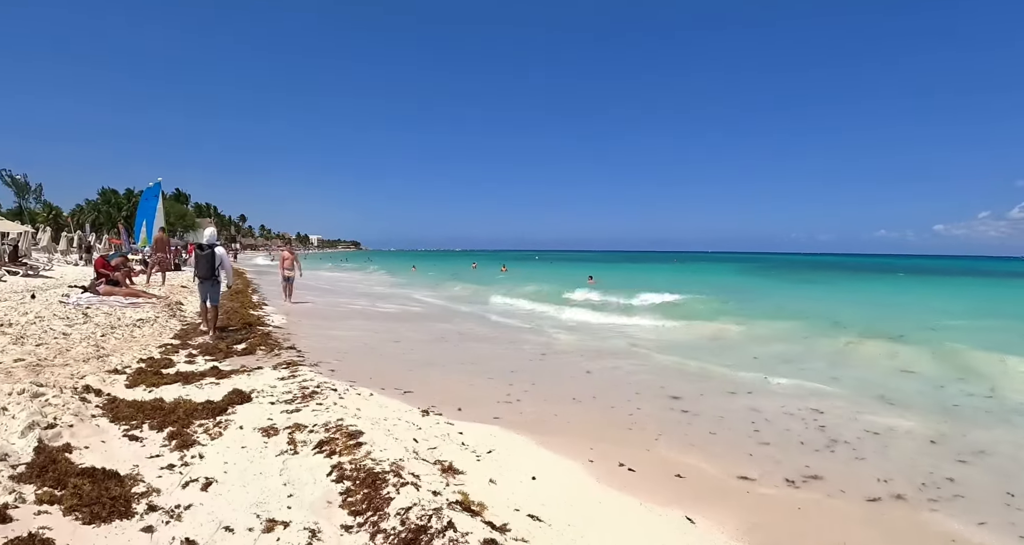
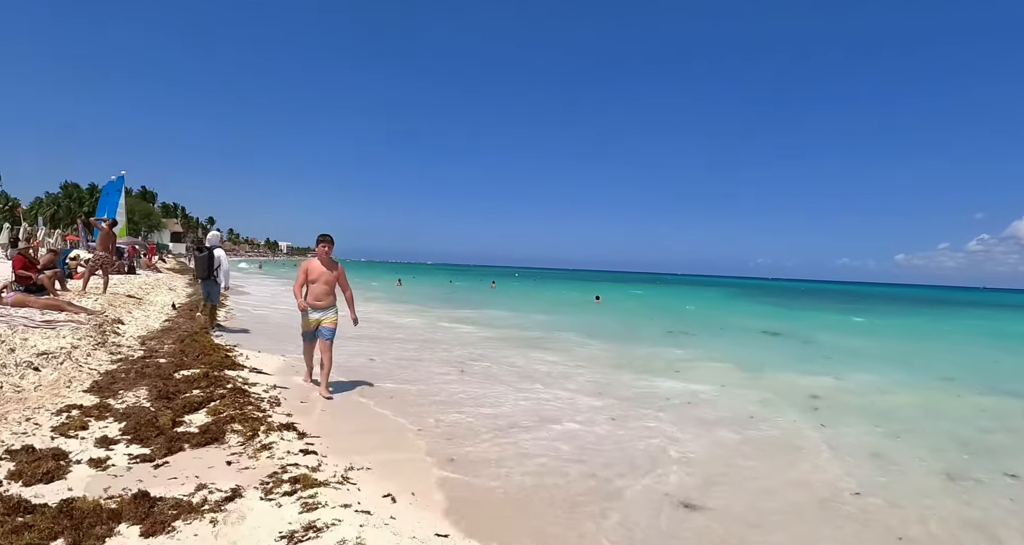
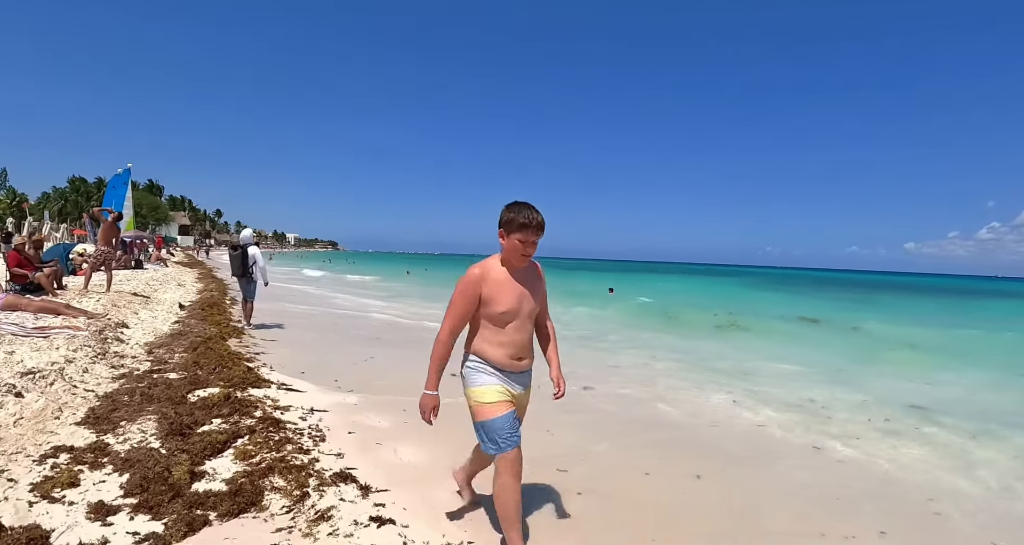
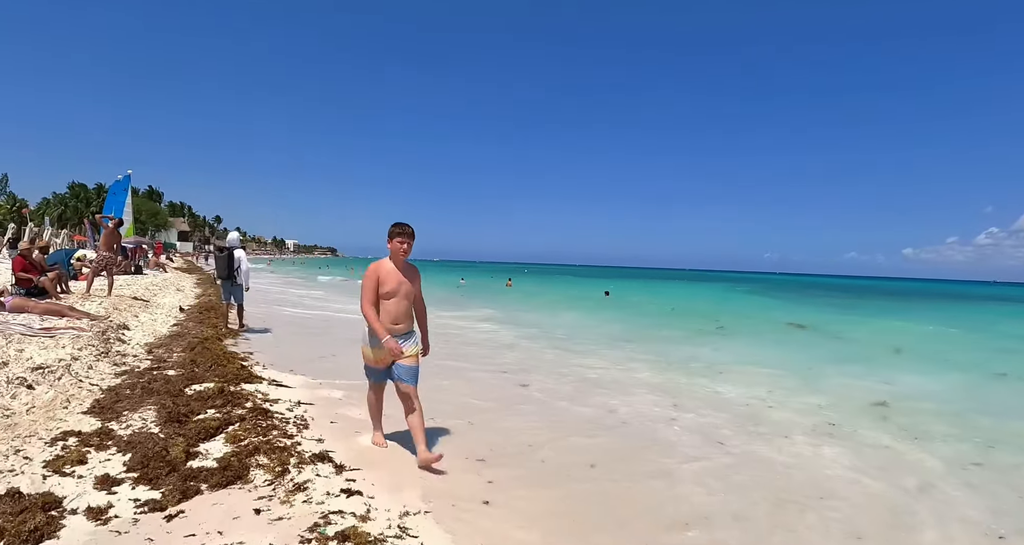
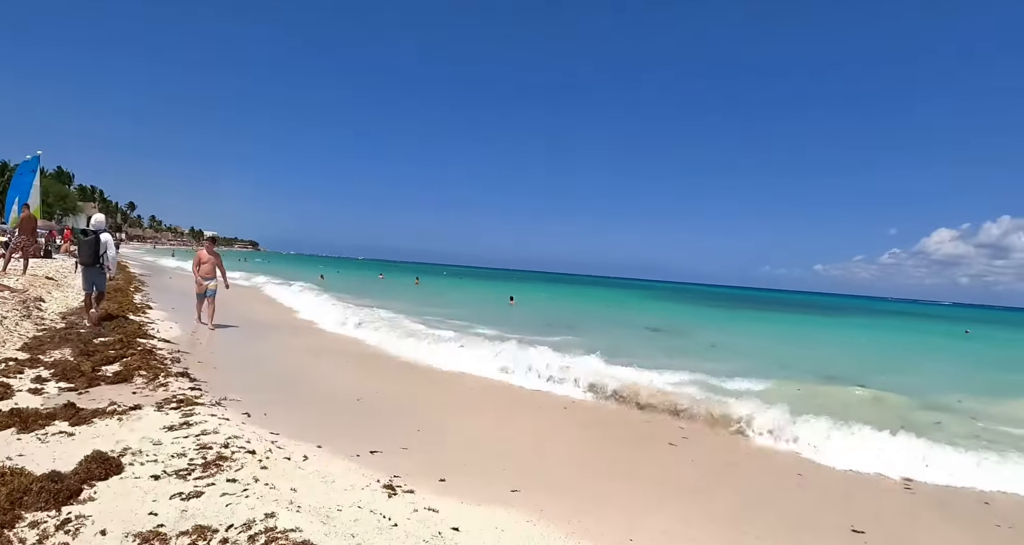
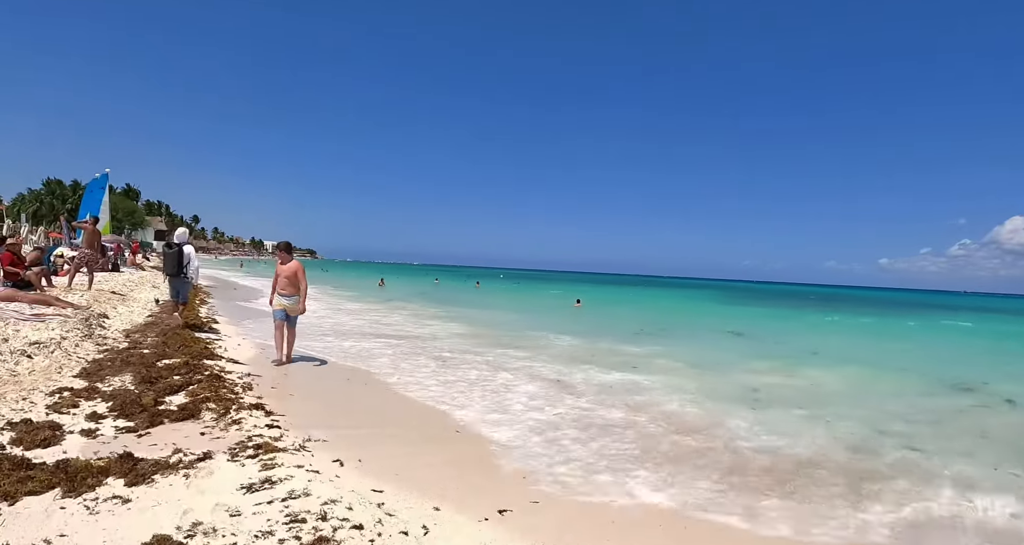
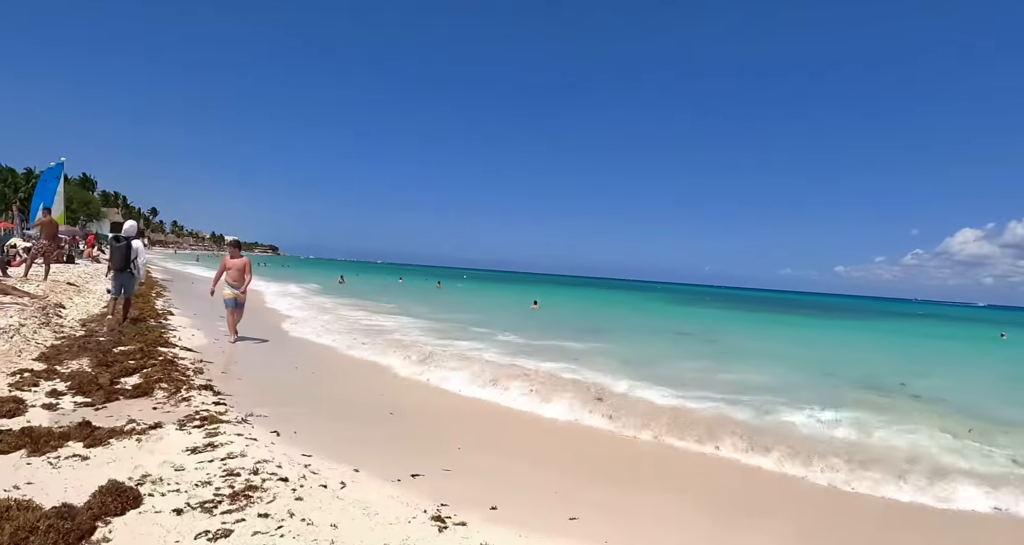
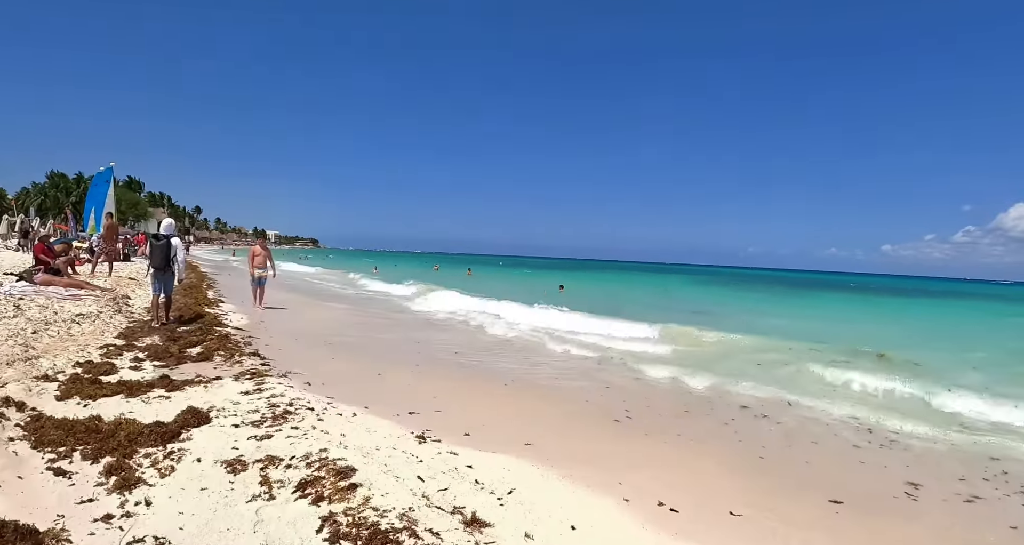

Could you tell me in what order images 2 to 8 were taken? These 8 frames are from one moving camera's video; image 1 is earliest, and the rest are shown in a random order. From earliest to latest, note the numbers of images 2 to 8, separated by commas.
8, 5, 7, 6, 2, 4, 3
